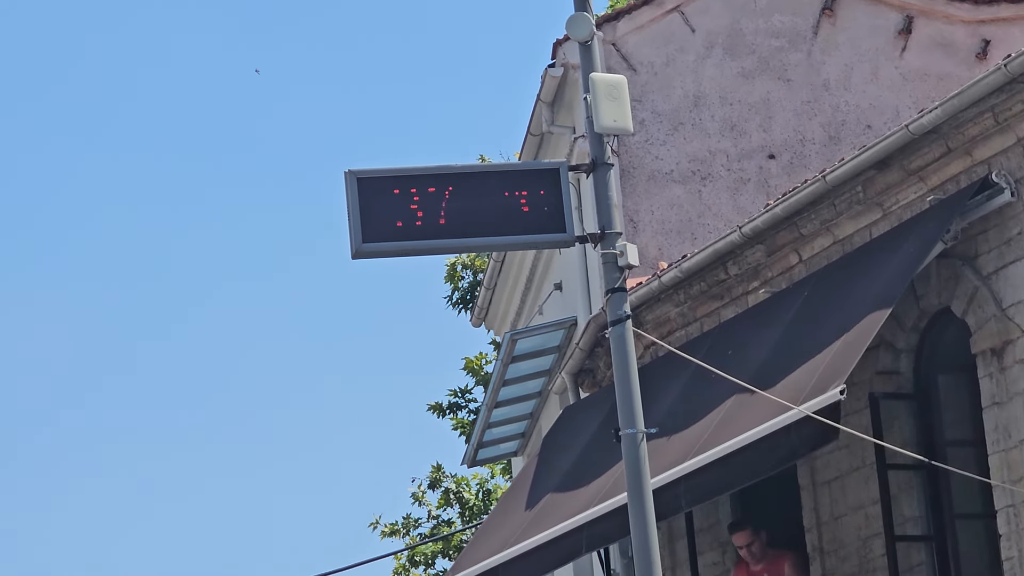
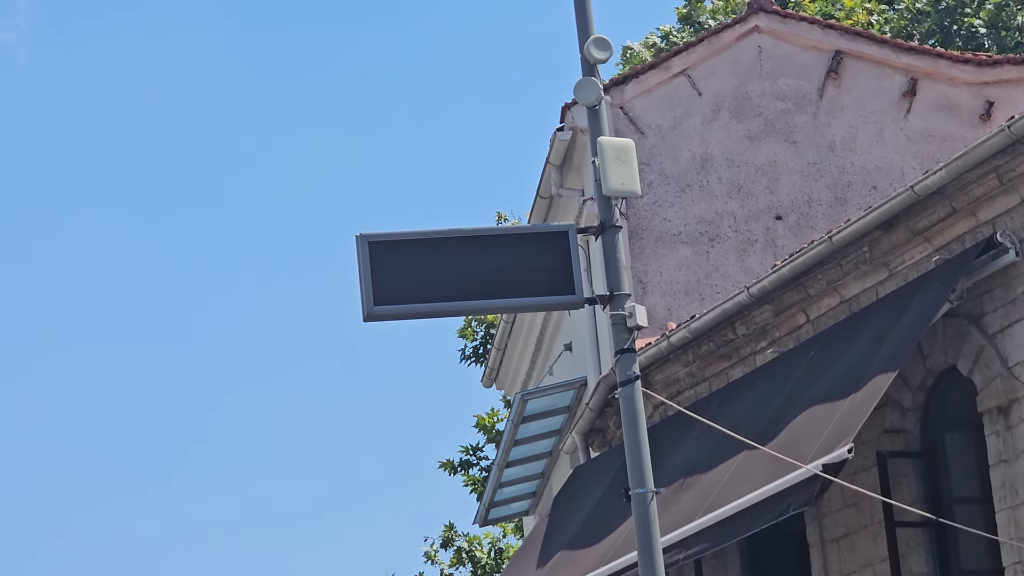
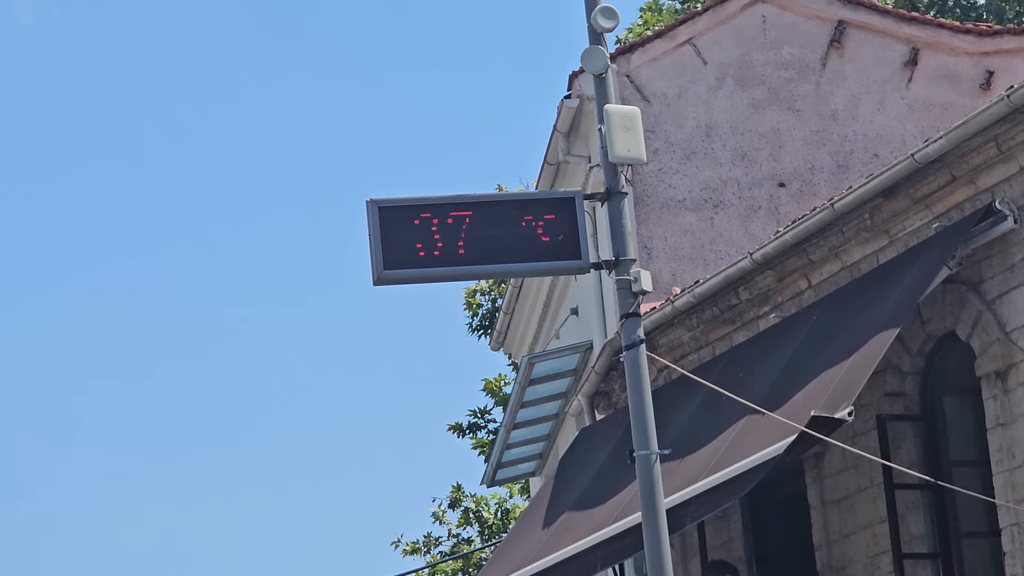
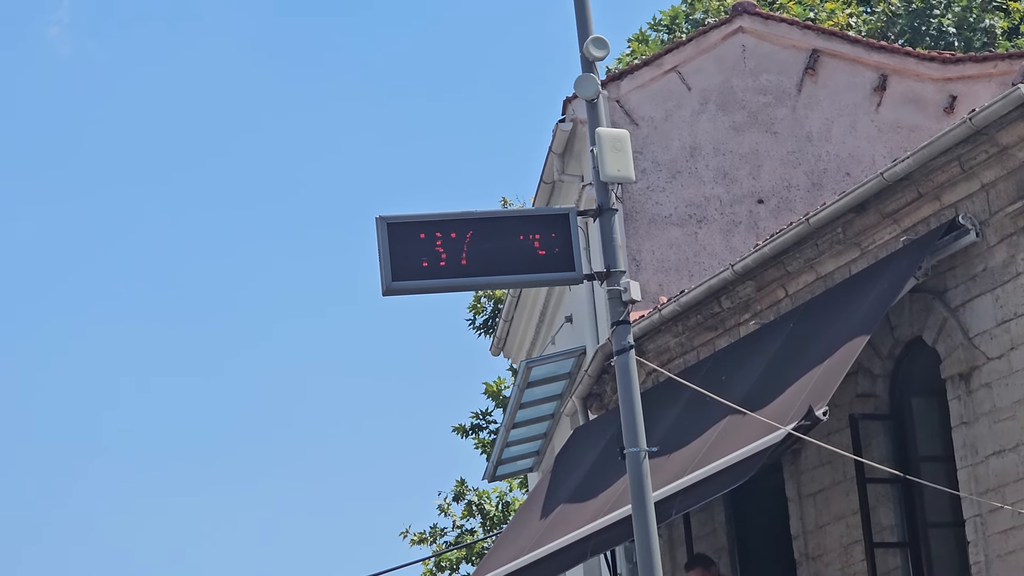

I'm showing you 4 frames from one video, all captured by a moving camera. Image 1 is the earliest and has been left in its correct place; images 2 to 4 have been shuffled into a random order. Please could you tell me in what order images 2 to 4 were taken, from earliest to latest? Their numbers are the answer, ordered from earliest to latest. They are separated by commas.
3, 4, 2
